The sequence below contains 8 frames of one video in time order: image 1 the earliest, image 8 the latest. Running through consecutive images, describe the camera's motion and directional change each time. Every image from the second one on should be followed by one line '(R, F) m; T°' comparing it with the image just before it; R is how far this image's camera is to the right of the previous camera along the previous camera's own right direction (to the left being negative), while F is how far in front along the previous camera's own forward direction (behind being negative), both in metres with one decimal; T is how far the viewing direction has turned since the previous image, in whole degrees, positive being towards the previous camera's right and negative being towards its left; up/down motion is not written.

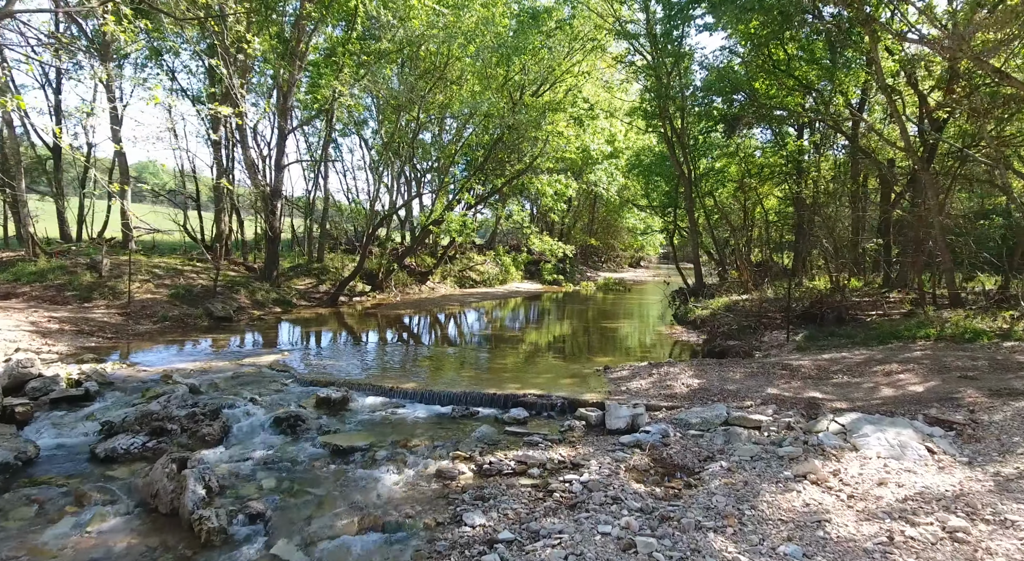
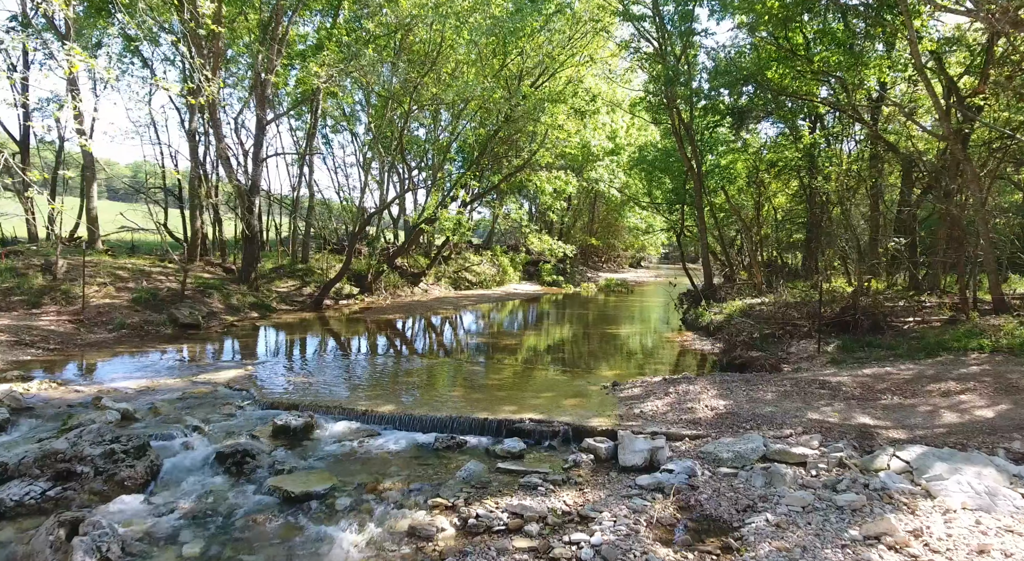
(+0.1, +1.2) m; 0°
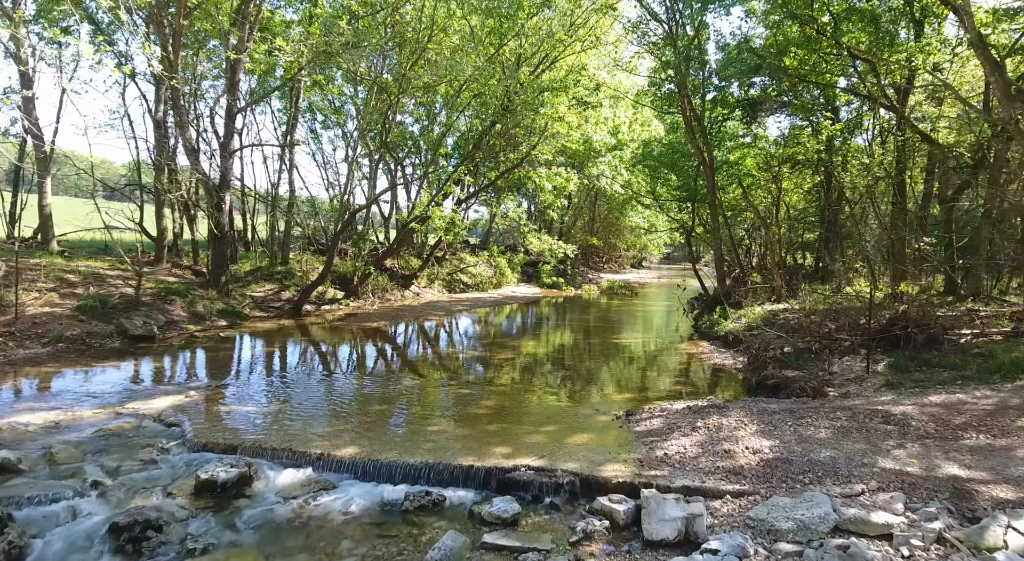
(+0.1, +1.4) m; 0°
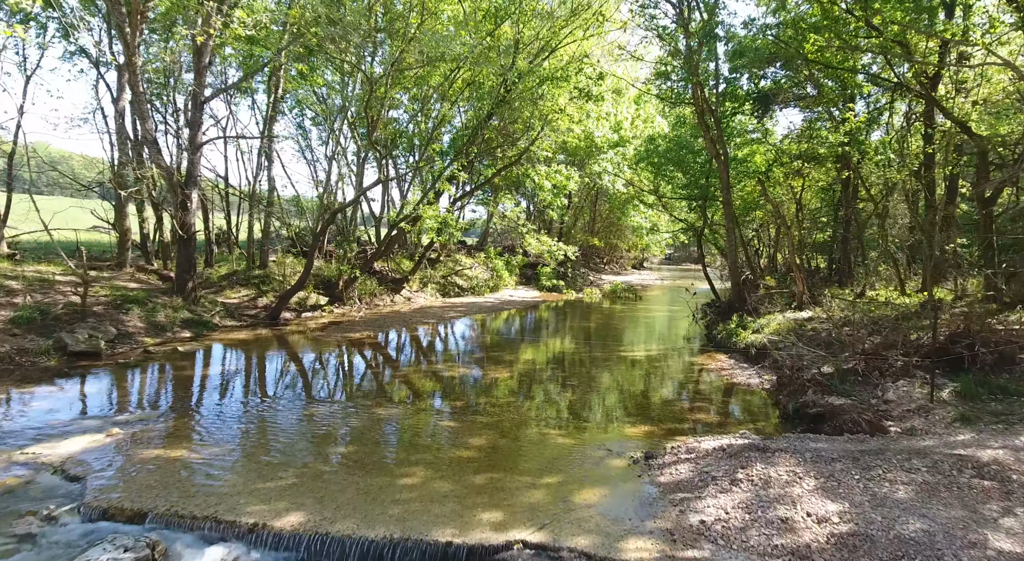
(+0.1, +1.3) m; 0°
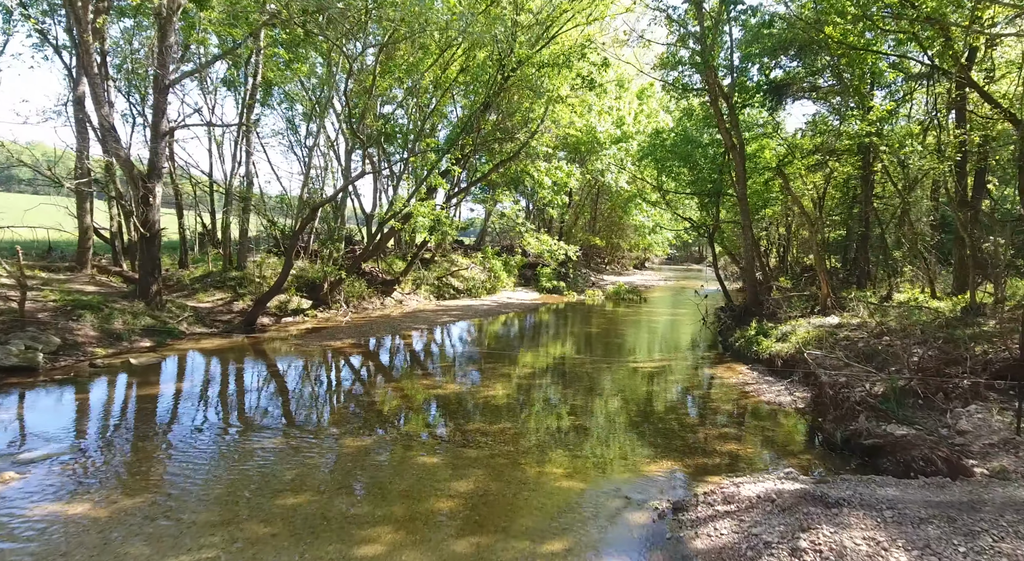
(0.0, +1.2) m; 0°
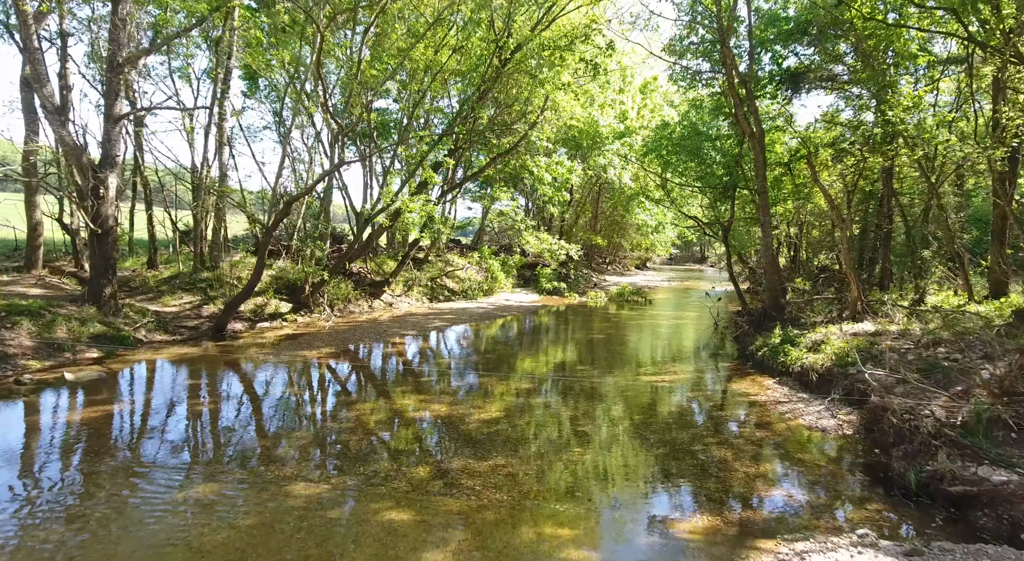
(0.0, +1.3) m; 0°
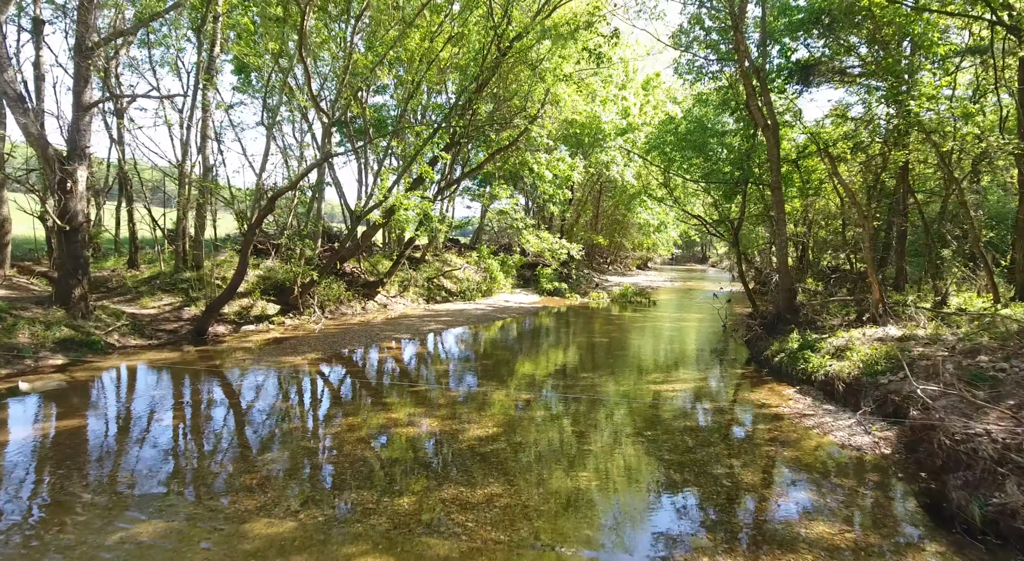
(0.0, +0.7) m; 0°
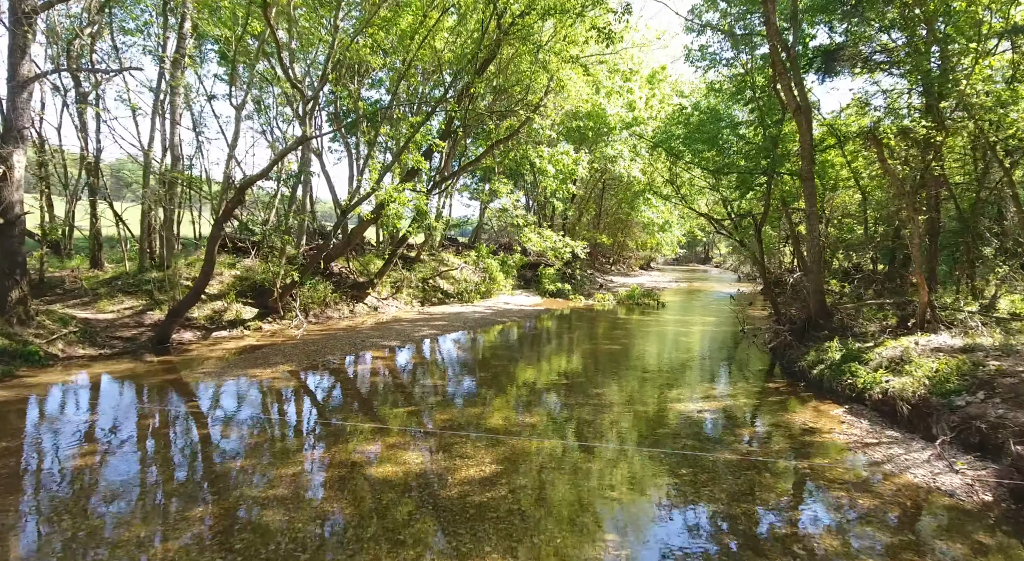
(0.0, +1.3) m; 0°
